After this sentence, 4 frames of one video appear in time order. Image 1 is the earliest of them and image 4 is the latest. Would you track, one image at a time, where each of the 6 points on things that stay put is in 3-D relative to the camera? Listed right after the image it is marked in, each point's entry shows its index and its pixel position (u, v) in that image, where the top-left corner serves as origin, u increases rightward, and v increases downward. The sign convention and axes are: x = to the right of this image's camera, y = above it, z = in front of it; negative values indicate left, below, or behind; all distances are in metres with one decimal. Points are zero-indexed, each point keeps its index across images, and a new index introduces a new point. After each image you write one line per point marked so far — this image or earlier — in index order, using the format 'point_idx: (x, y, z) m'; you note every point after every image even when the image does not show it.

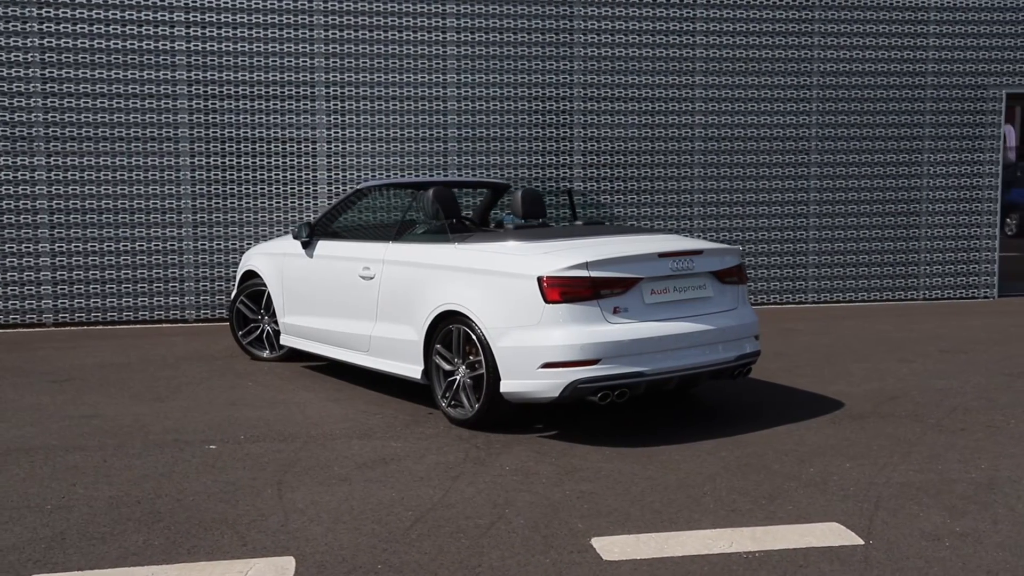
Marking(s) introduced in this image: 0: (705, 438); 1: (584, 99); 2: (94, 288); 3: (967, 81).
0: (+1.1, -0.9, +6.1) m
1: (+0.8, +2.0, +11.5) m
2: (-4.1, 0.0, +10.4) m
3: (+5.3, +2.4, +12.5) m
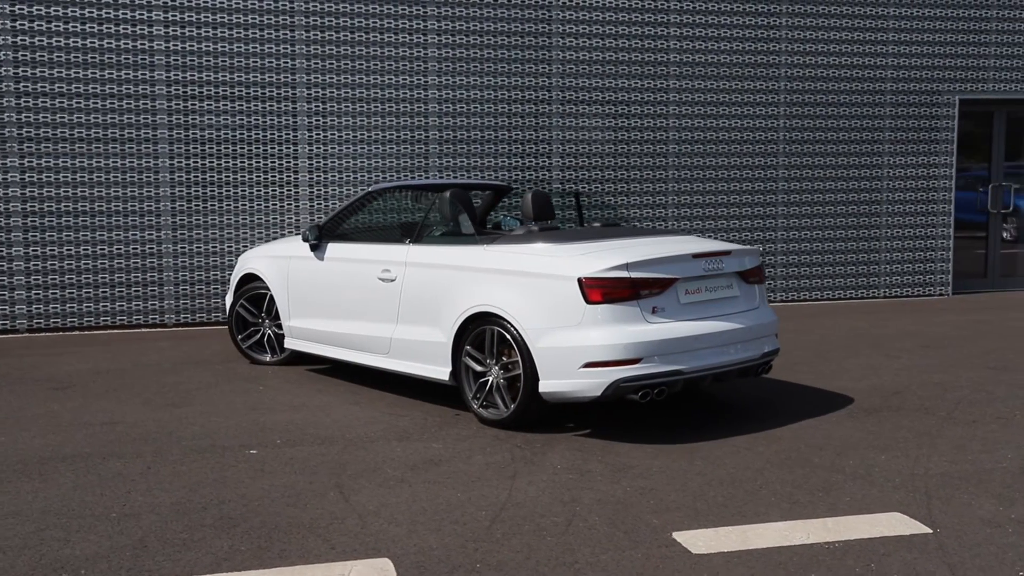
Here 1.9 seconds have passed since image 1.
0: (+1.3, -0.9, +6.3) m
1: (+0.6, +2.0, +11.6) m
2: (-4.2, 0.0, +10.2) m
3: (+5.0, +2.4, +13.0) m
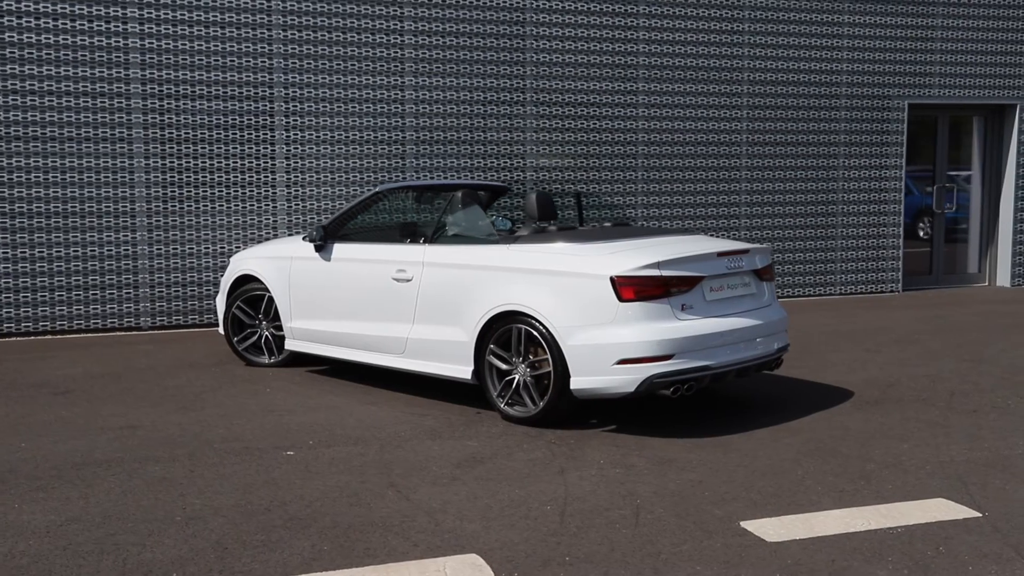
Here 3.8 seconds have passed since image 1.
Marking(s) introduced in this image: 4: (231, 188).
0: (+1.5, -0.8, +6.5) m
1: (+0.3, +2.0, +11.7) m
2: (-4.3, -0.1, +9.9) m
3: (+4.6, +2.5, +13.4) m
4: (-2.8, +1.0, +10.5) m
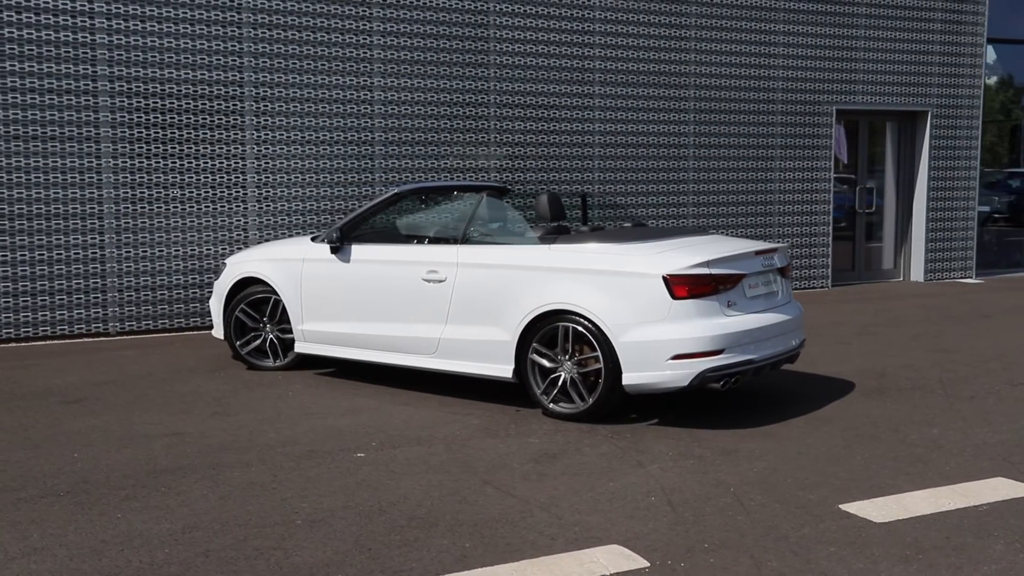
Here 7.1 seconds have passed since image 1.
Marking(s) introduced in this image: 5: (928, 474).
0: (+1.8, -0.8, +6.8) m
1: (-0.1, +2.0, +11.9) m
2: (-4.5, -0.1, +9.5) m
3: (+3.9, +2.5, +14.1) m
4: (-3.0, +1.0, +10.3) m
5: (+2.1, -0.9, +5.4) m
